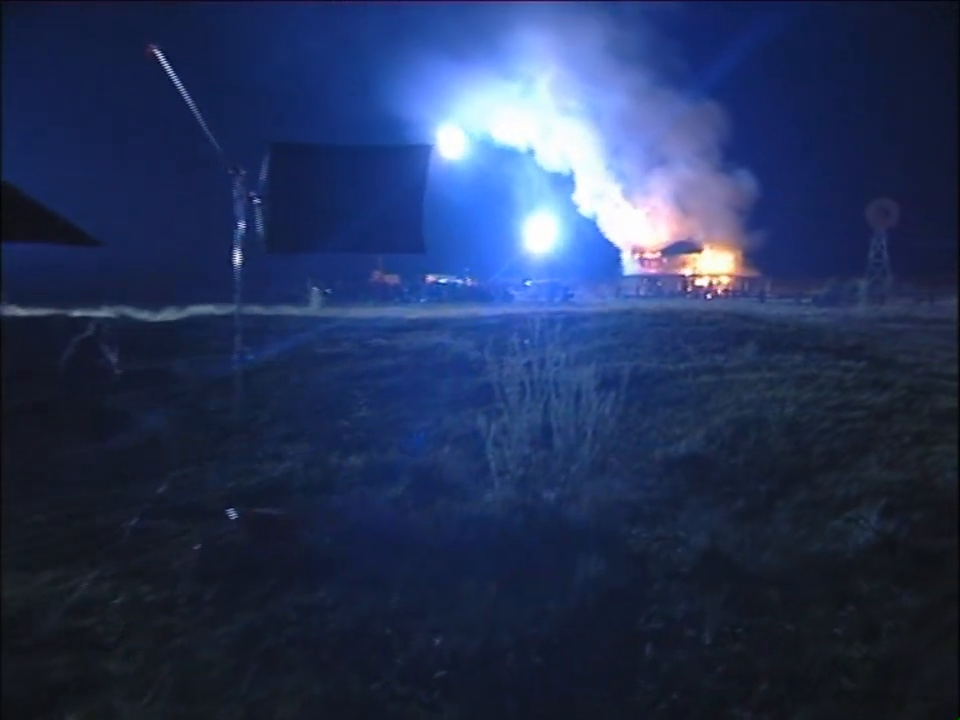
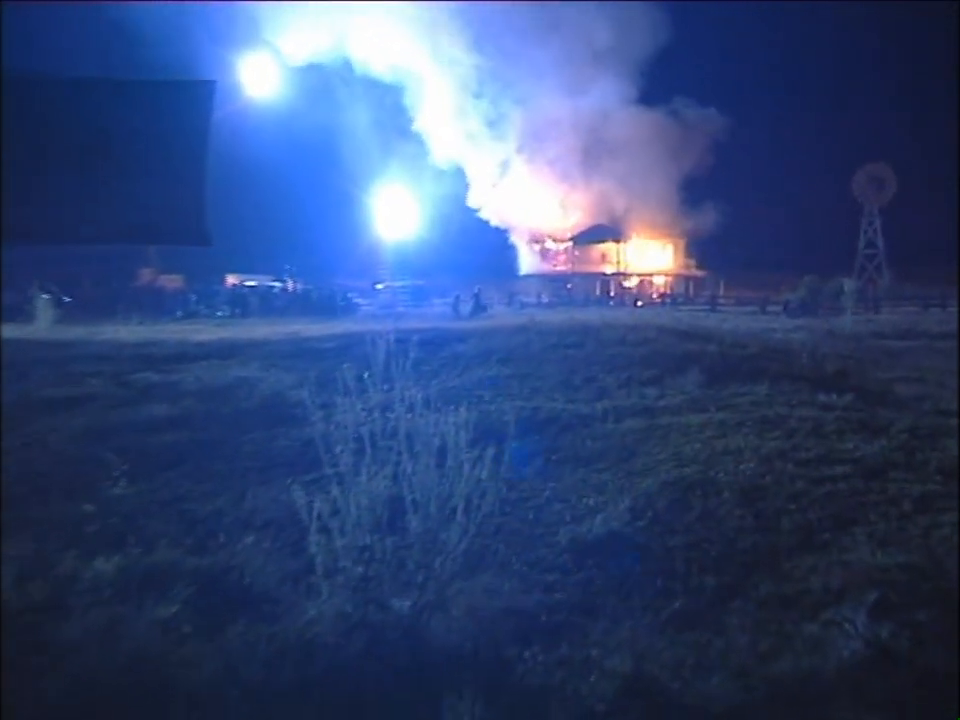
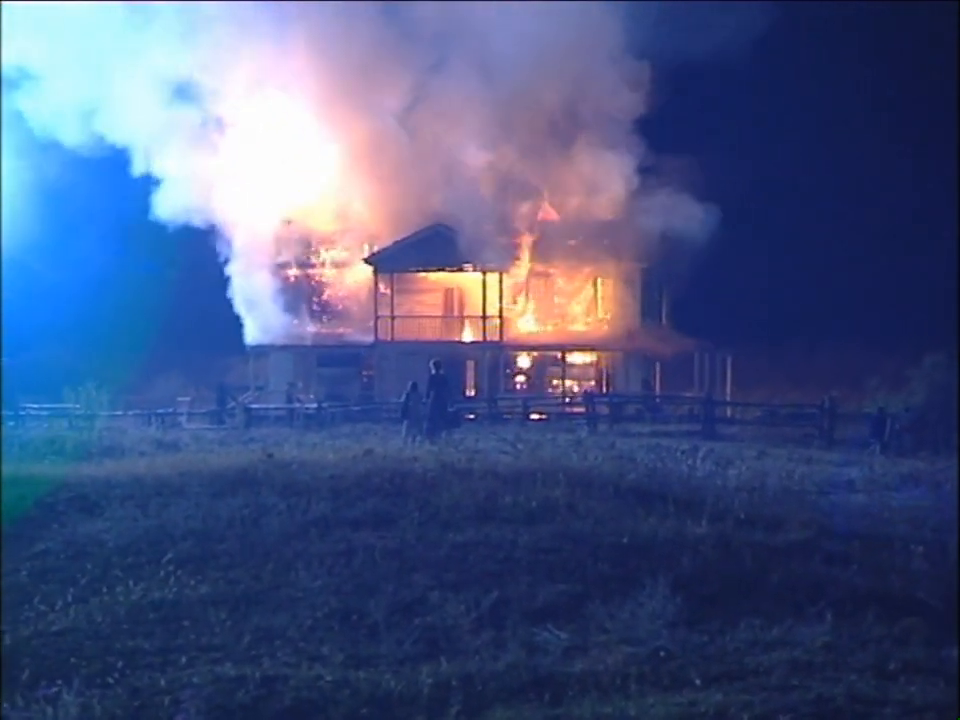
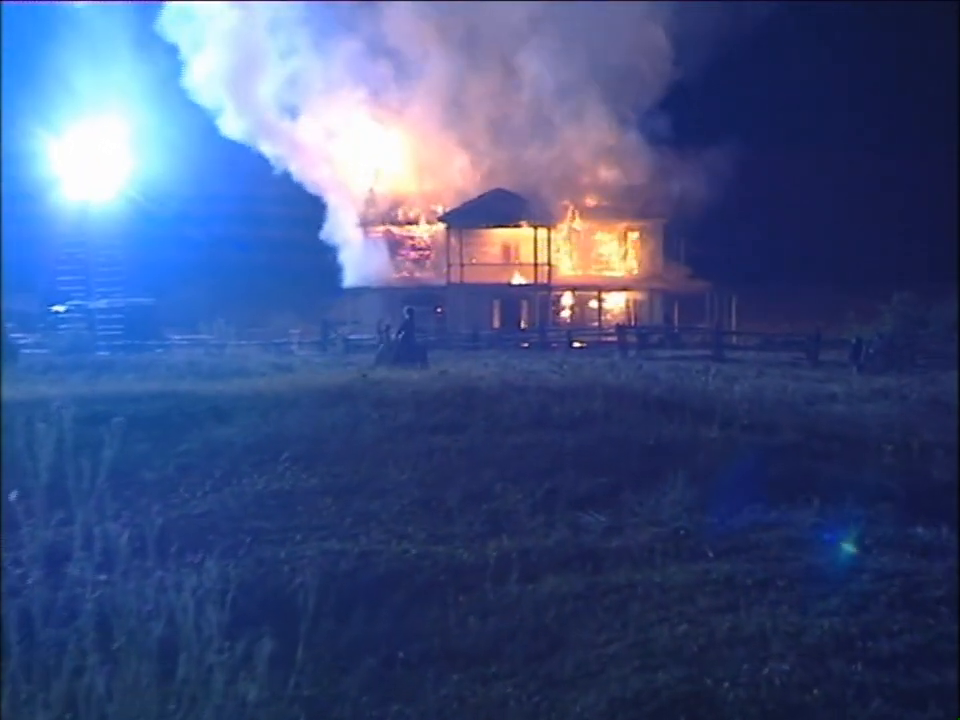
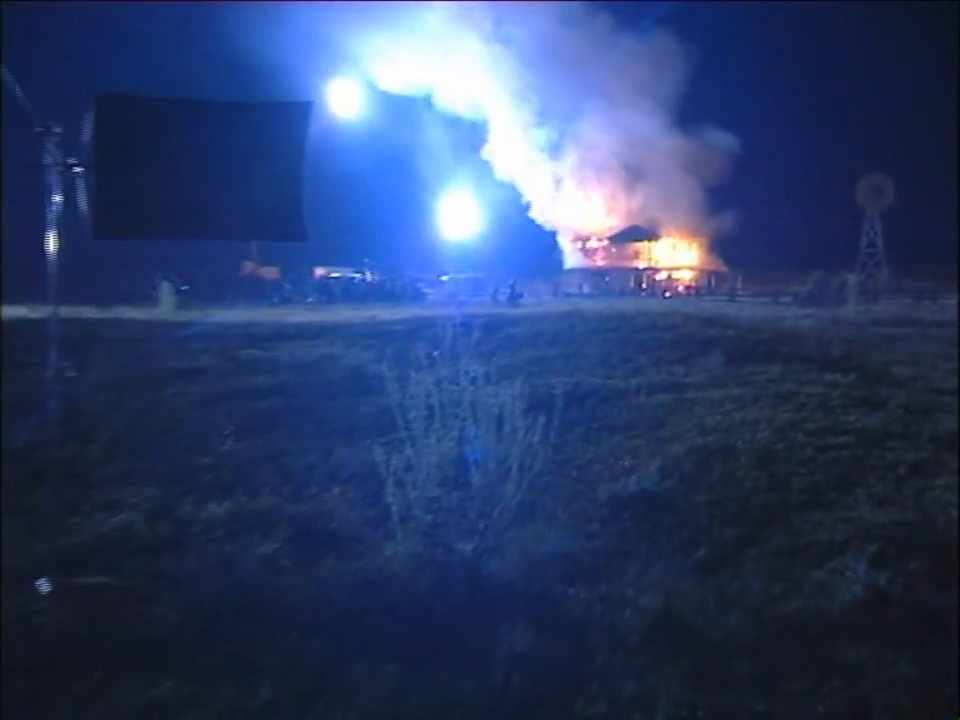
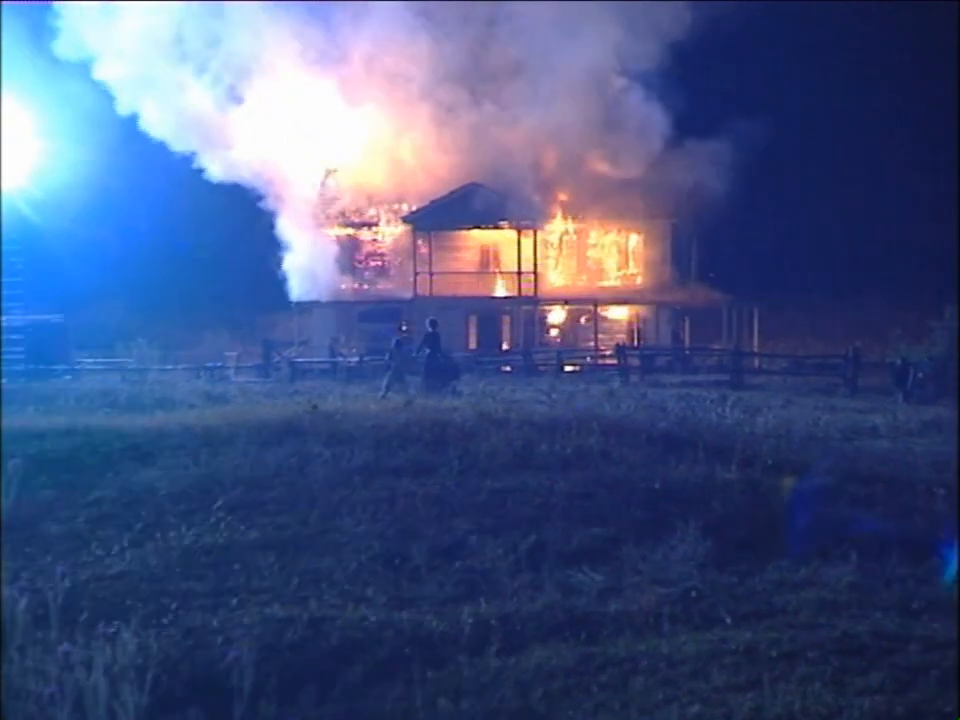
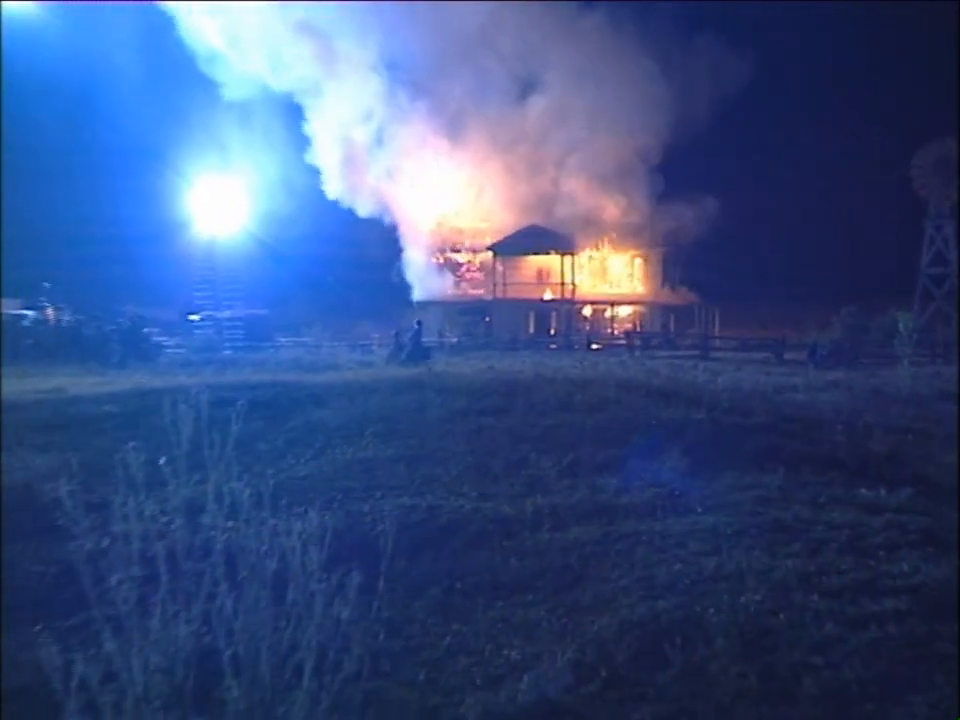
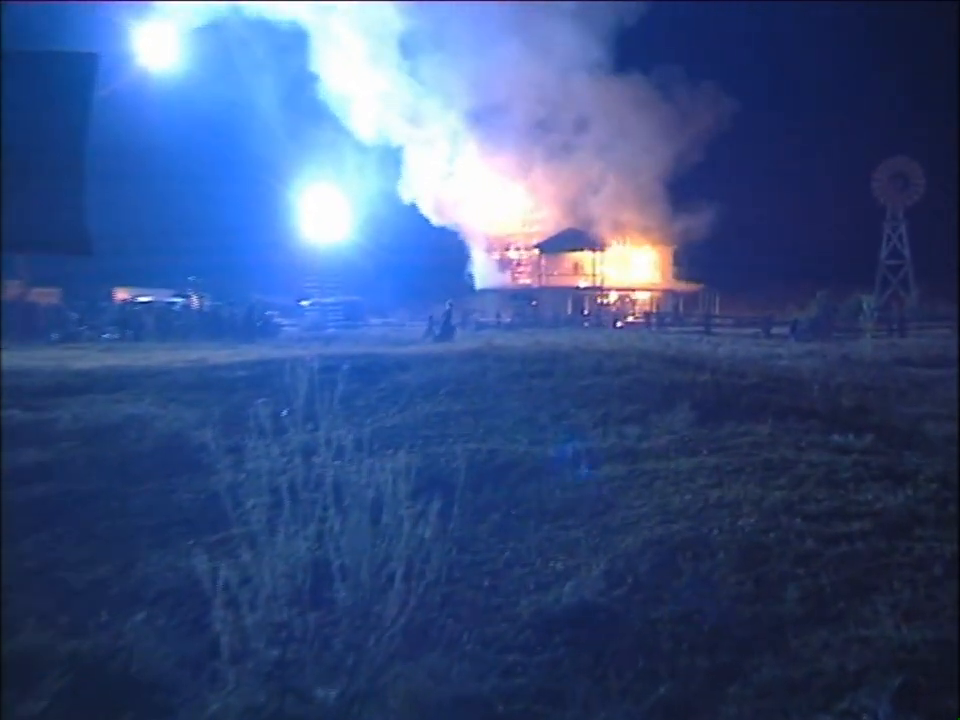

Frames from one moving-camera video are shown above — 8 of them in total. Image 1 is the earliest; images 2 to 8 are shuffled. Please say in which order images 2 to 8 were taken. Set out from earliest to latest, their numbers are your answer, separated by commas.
5, 2, 8, 7, 4, 6, 3
